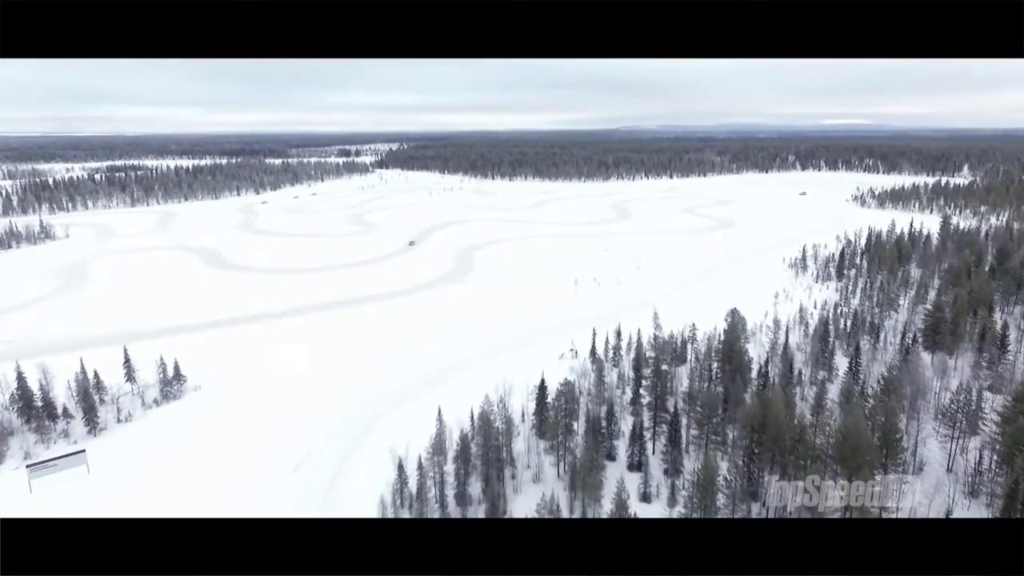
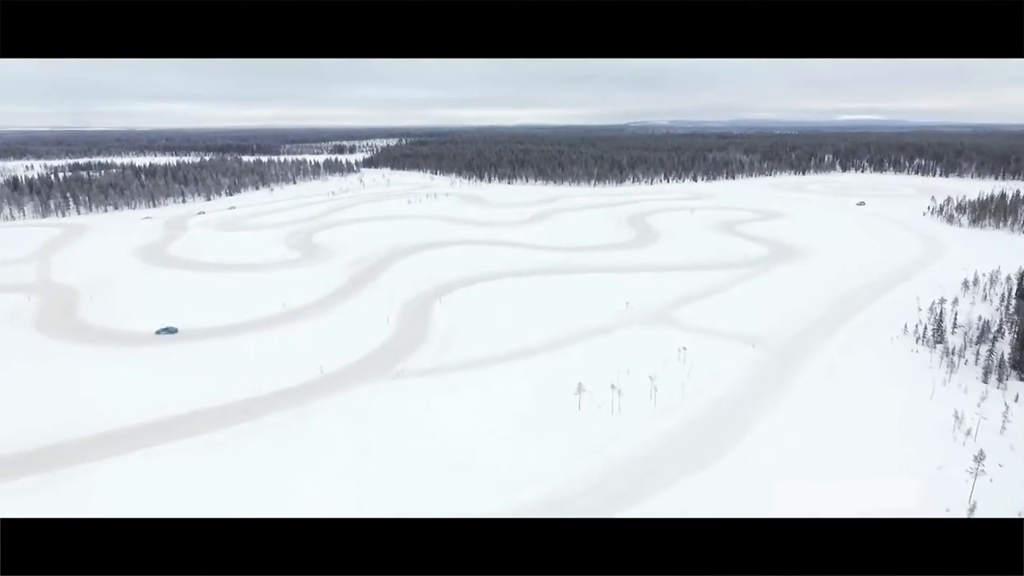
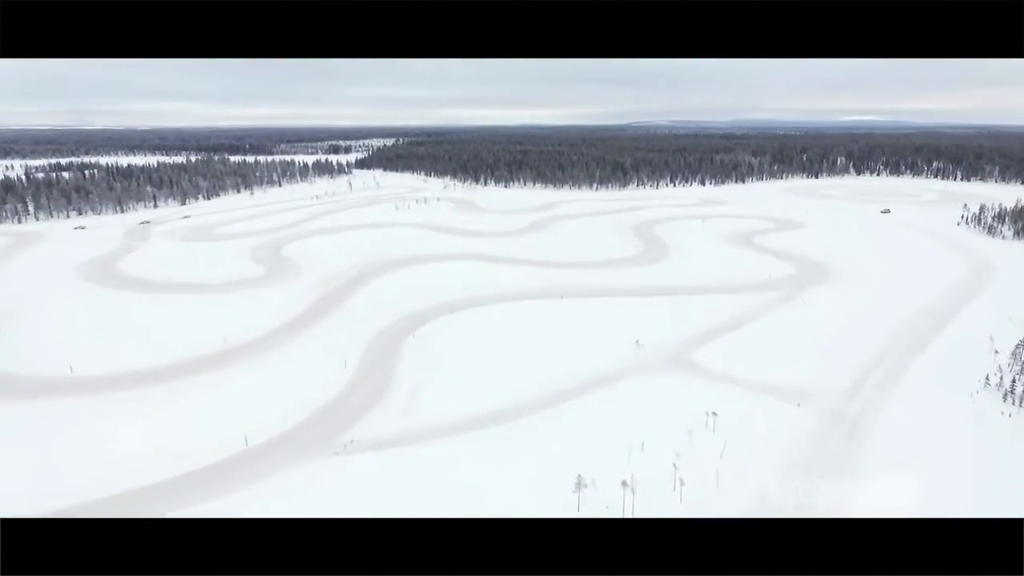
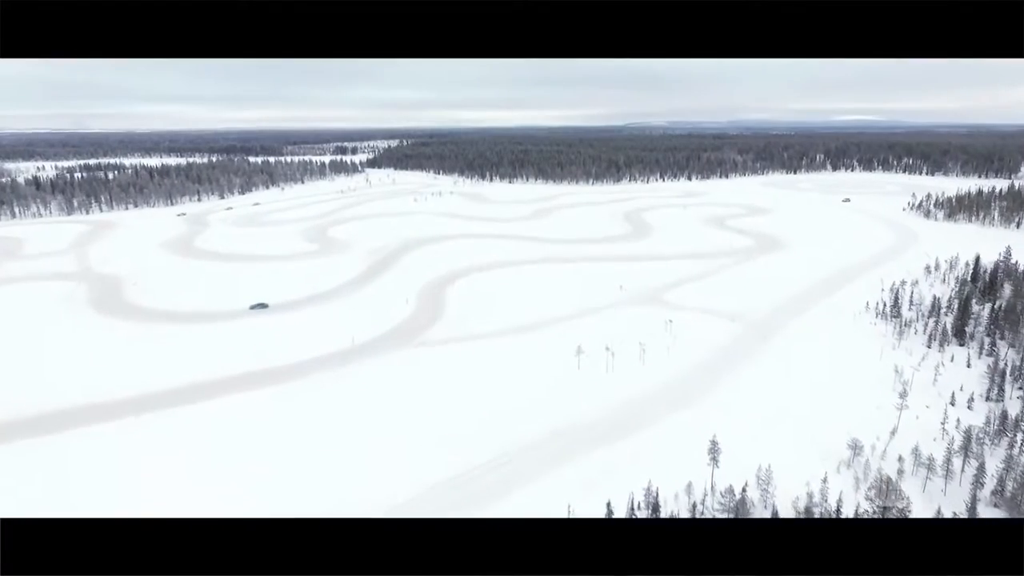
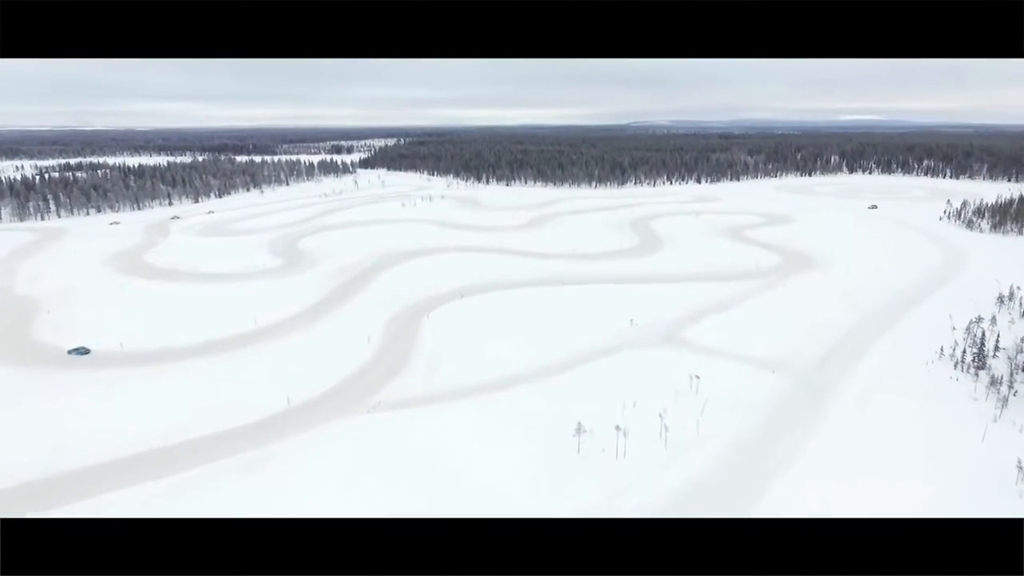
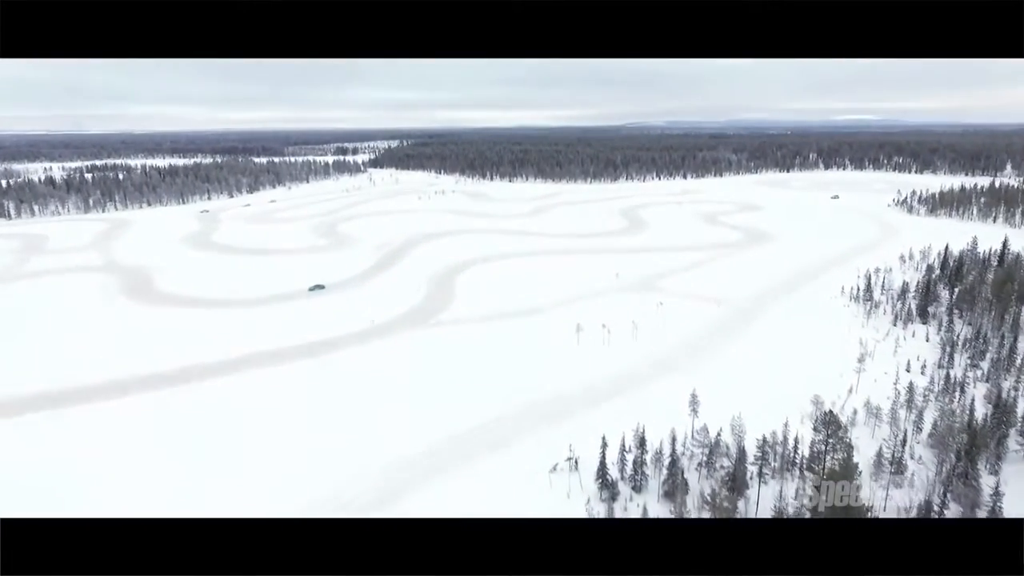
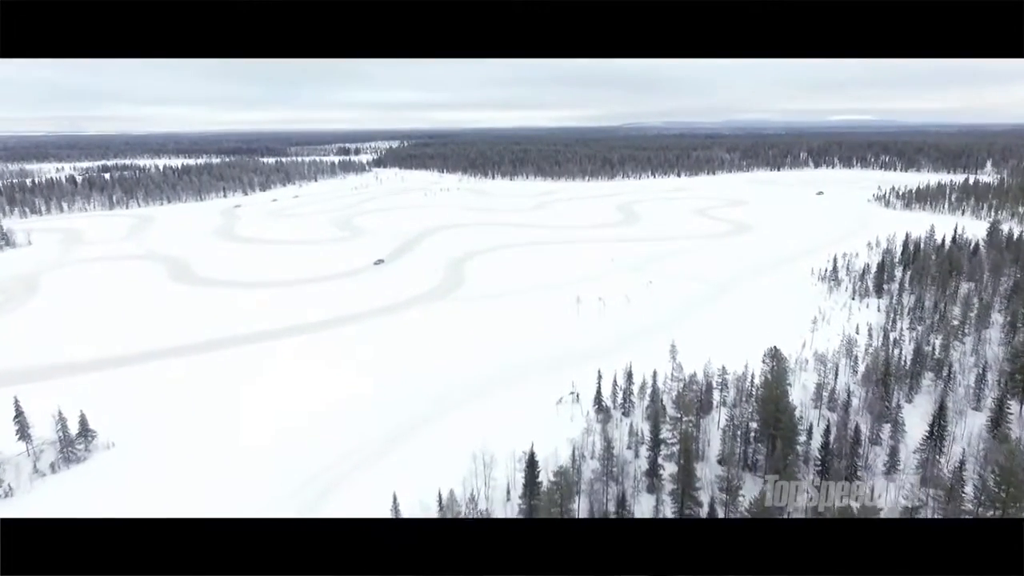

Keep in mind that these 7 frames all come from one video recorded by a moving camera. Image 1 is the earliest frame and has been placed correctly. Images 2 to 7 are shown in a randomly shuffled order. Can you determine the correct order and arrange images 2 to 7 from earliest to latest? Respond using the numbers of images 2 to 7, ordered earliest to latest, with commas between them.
7, 6, 4, 2, 5, 3
